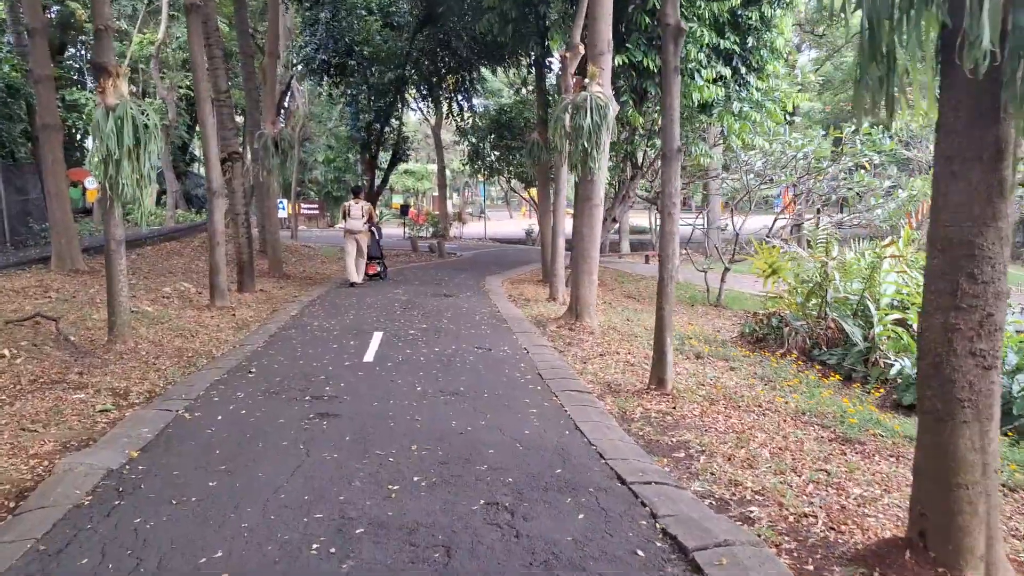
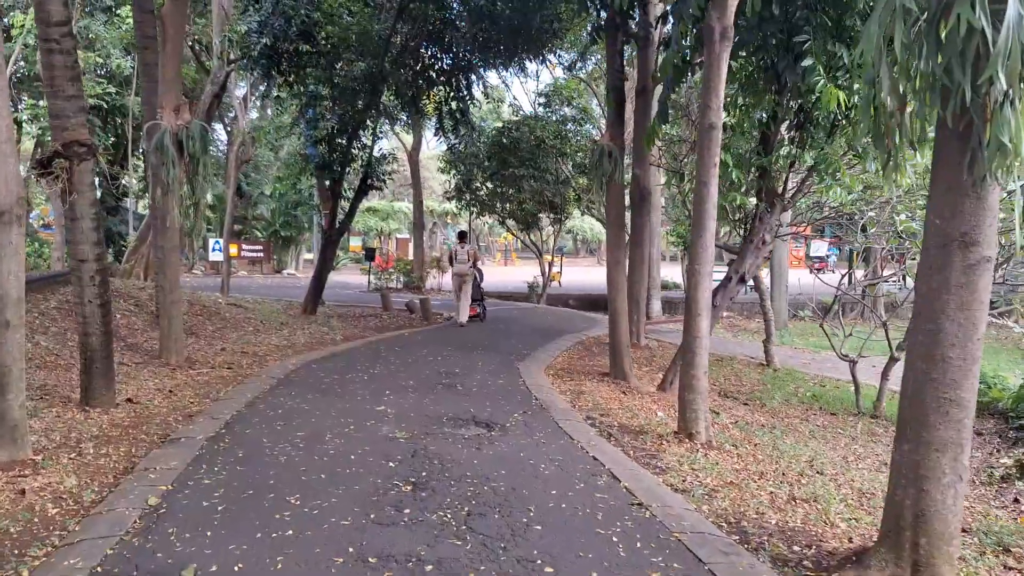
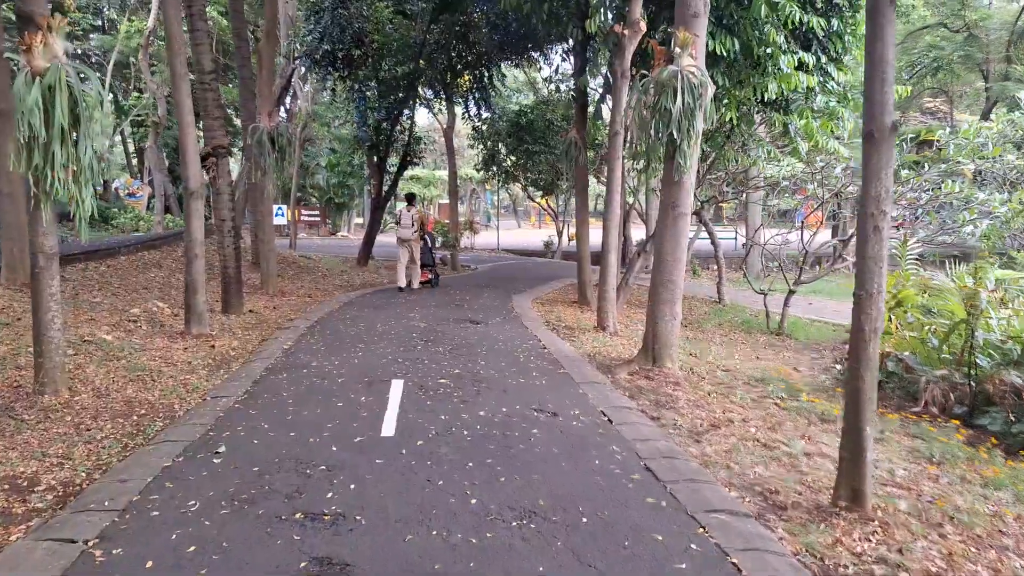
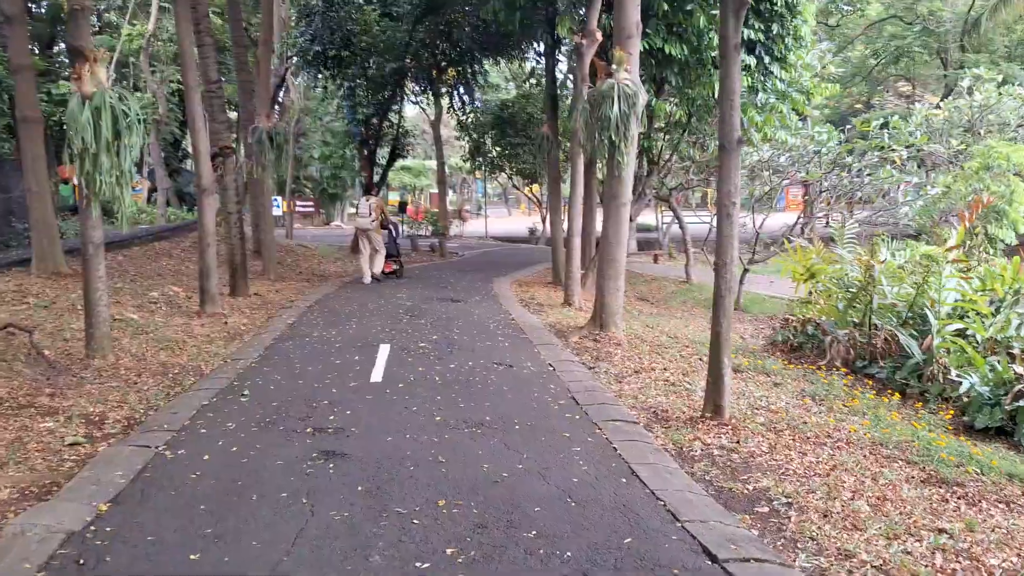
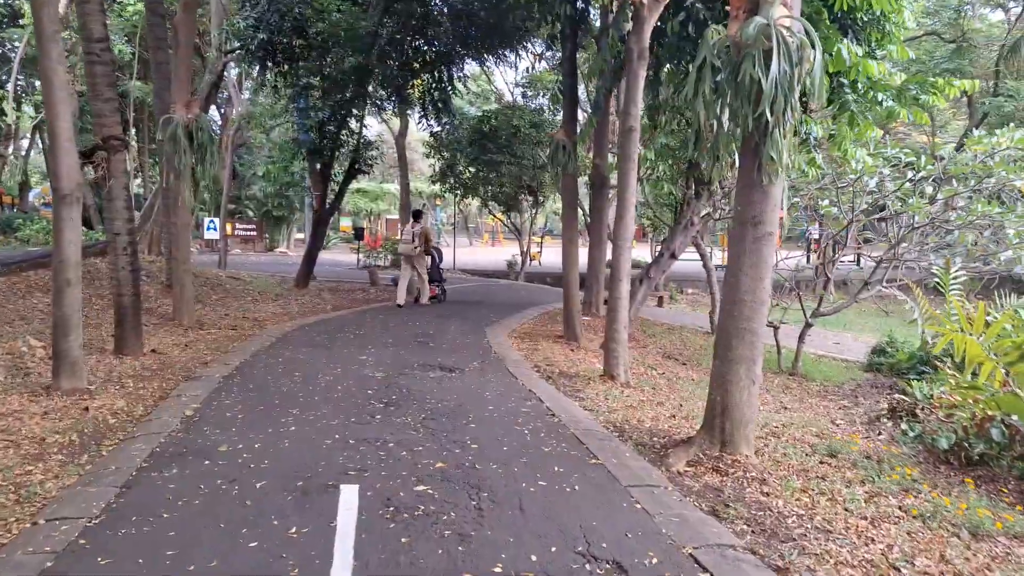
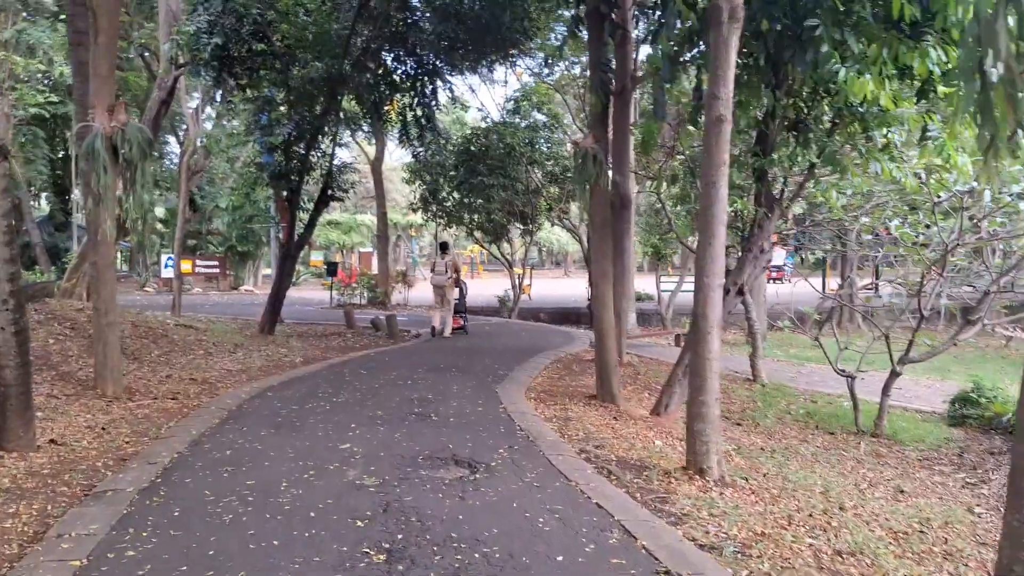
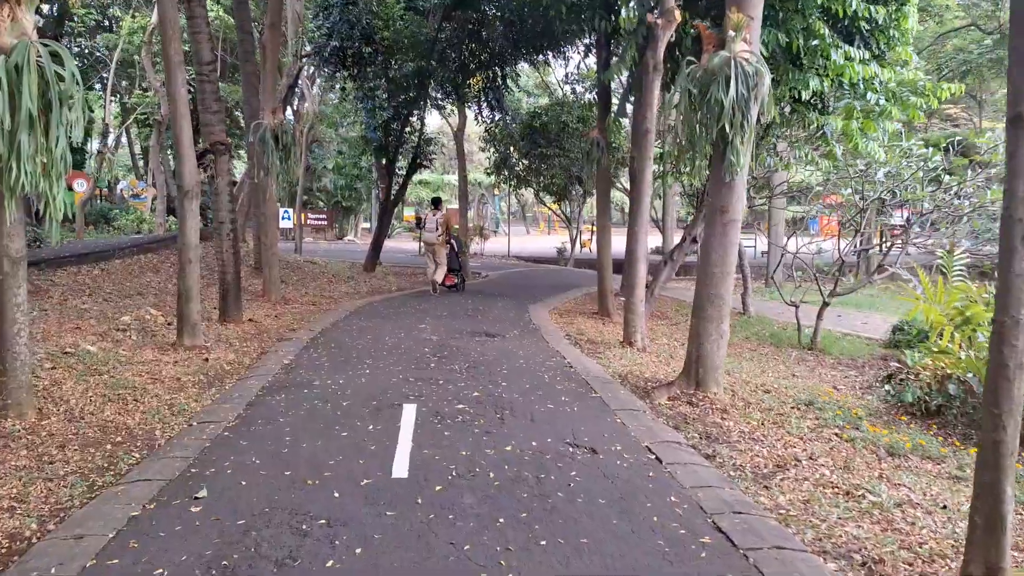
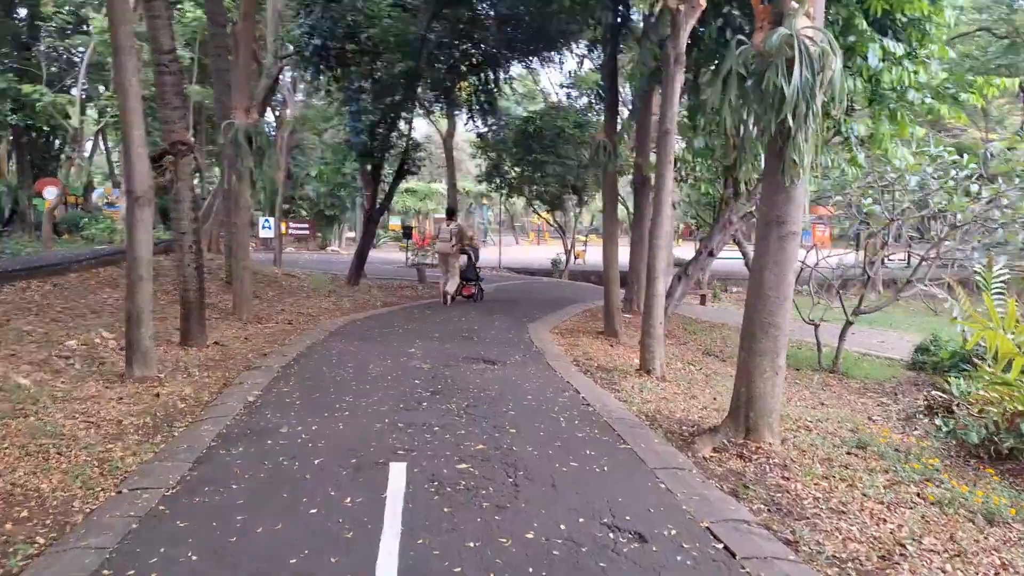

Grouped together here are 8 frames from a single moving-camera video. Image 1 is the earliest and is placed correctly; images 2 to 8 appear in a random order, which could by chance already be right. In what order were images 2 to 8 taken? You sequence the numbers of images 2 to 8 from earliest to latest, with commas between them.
4, 3, 7, 8, 5, 2, 6
